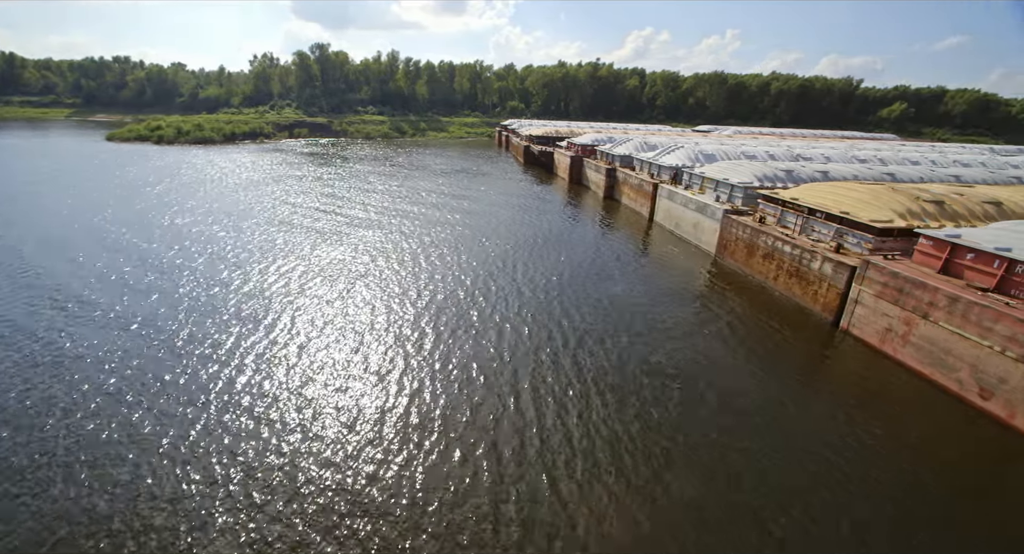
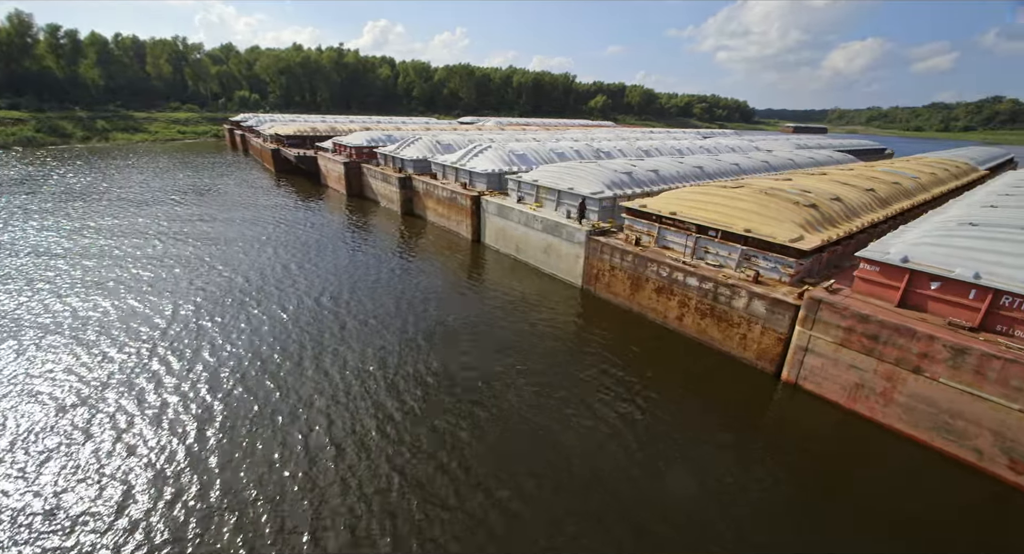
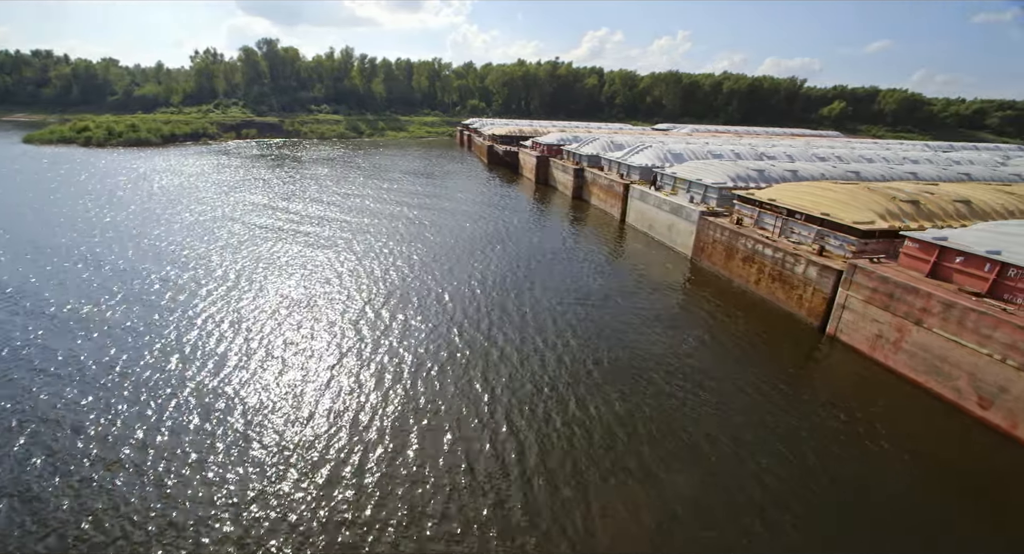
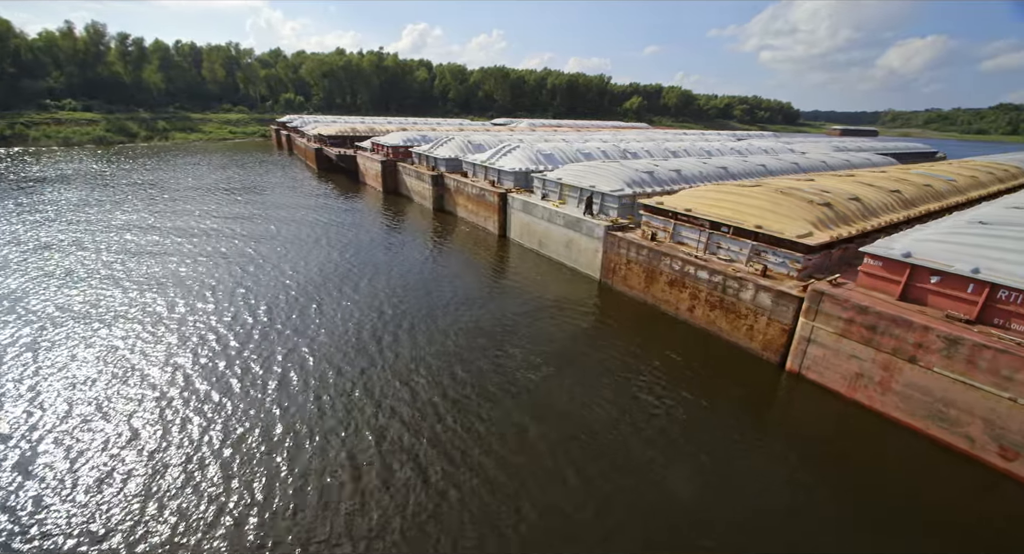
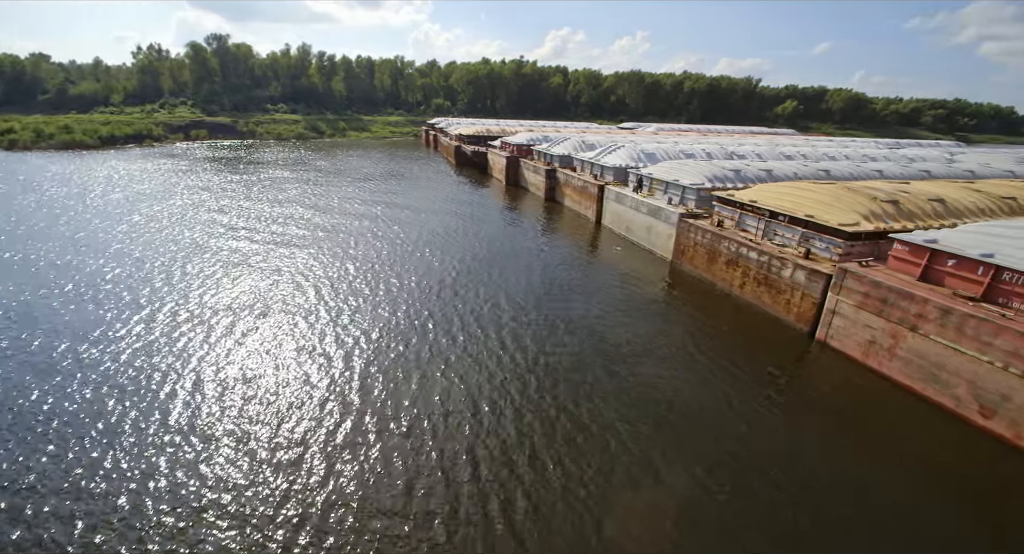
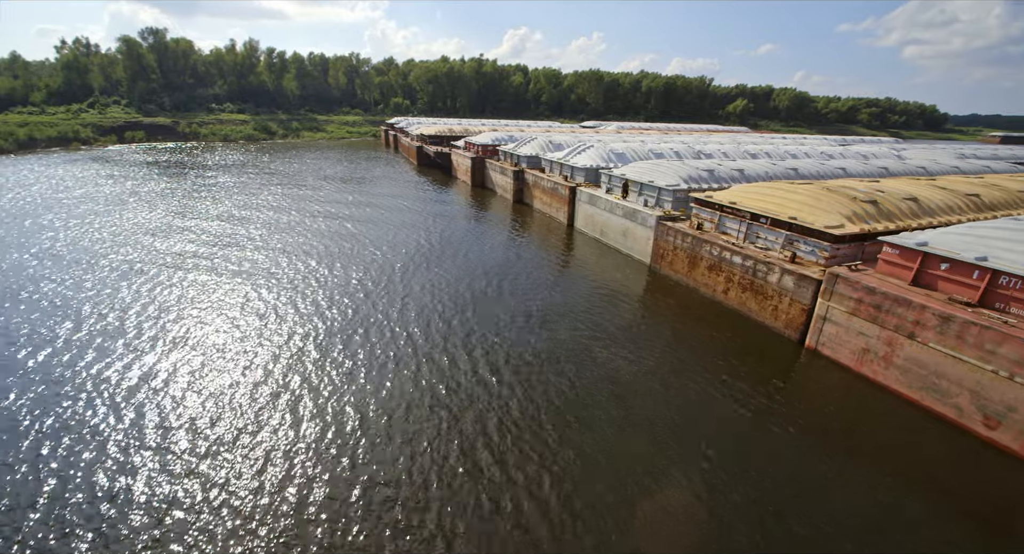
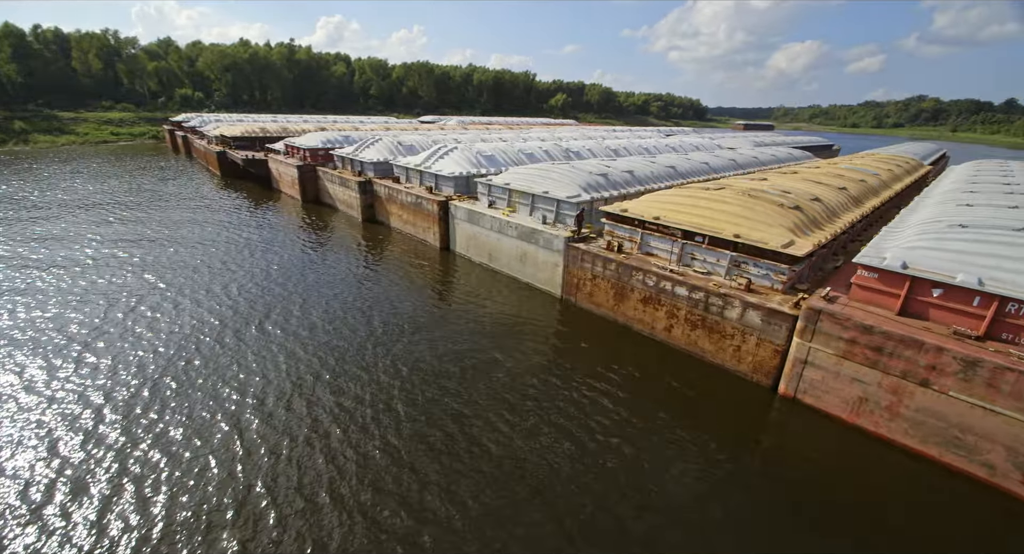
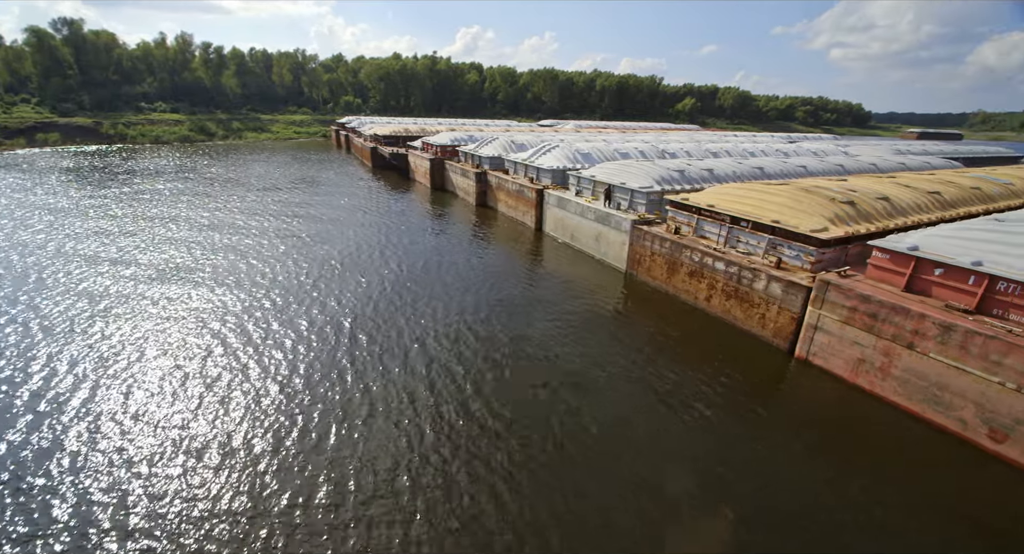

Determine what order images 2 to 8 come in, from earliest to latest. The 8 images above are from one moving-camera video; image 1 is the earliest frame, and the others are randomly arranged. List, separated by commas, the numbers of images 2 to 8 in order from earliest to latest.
3, 5, 6, 8, 4, 2, 7
